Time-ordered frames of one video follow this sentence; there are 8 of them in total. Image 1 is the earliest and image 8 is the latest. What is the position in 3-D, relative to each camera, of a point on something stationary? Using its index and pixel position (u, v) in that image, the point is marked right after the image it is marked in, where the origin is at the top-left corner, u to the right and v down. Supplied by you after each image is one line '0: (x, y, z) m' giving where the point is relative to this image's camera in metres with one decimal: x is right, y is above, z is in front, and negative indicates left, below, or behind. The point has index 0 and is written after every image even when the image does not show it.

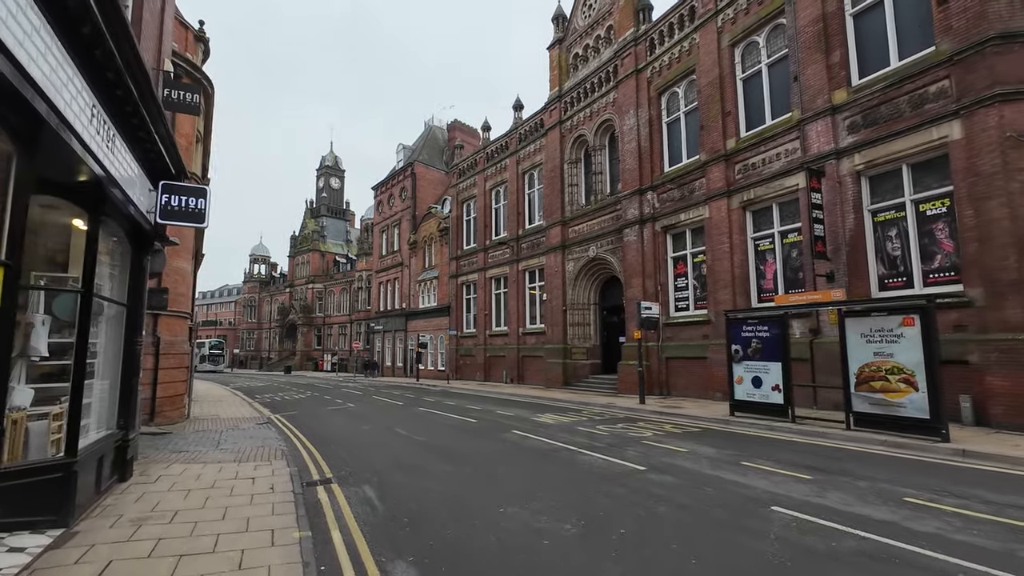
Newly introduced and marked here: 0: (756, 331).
0: (+6.4, -1.1, +12.7) m
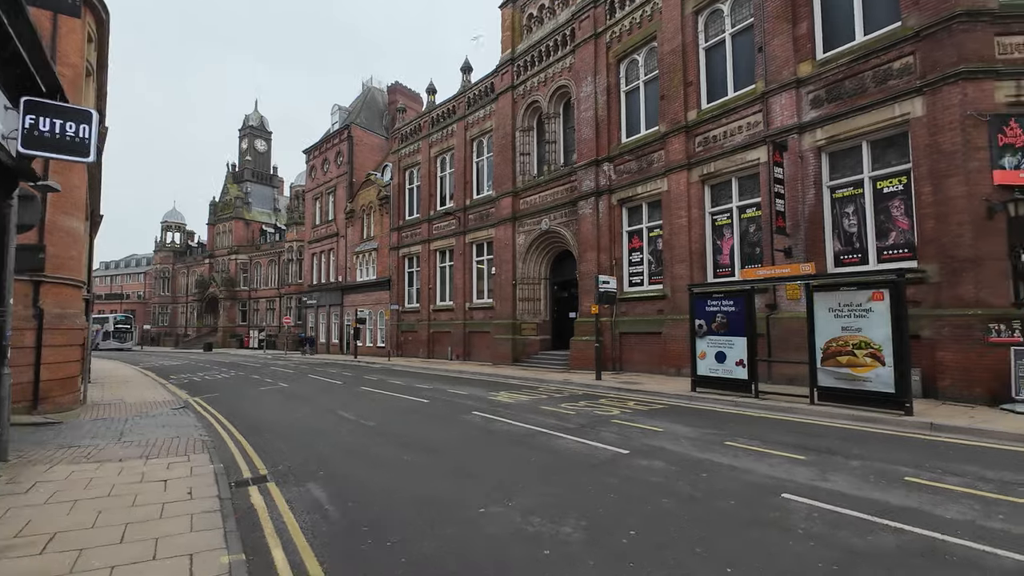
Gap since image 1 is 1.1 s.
0: (+5.4, -0.5, +12.4) m
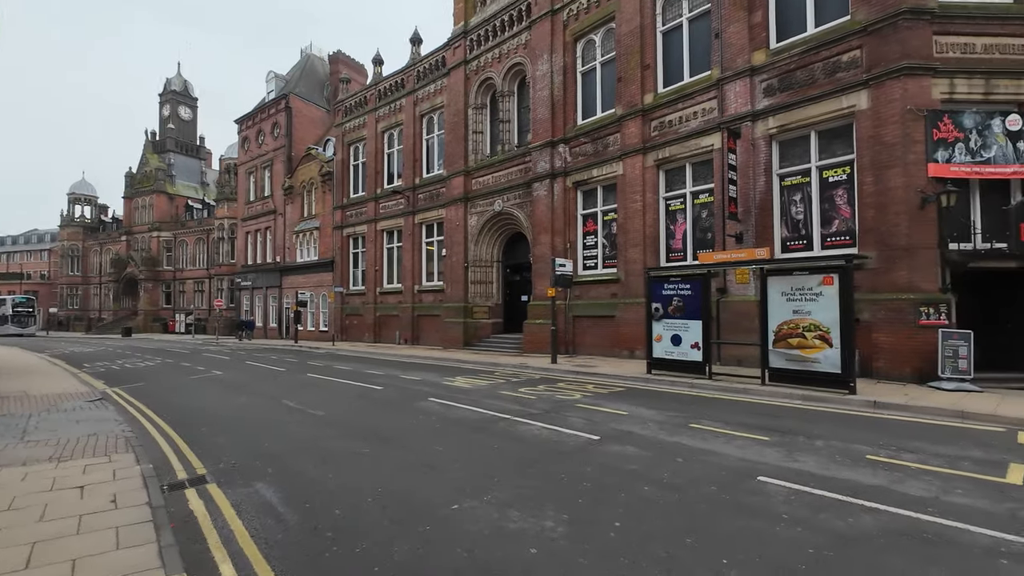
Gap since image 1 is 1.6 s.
0: (+4.3, 0.0, +12.6) m
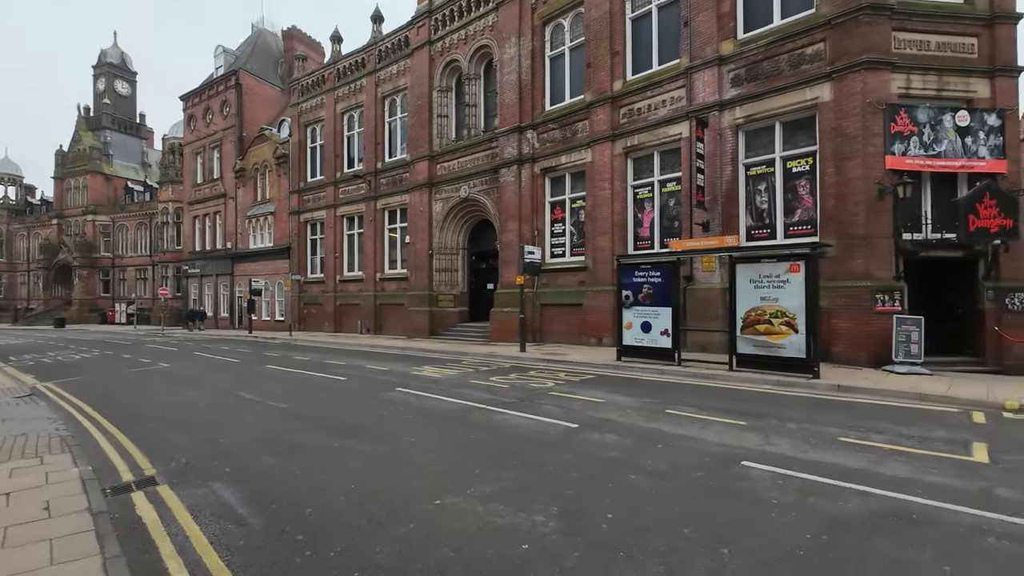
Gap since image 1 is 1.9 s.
0: (+3.5, +0.3, +12.6) m
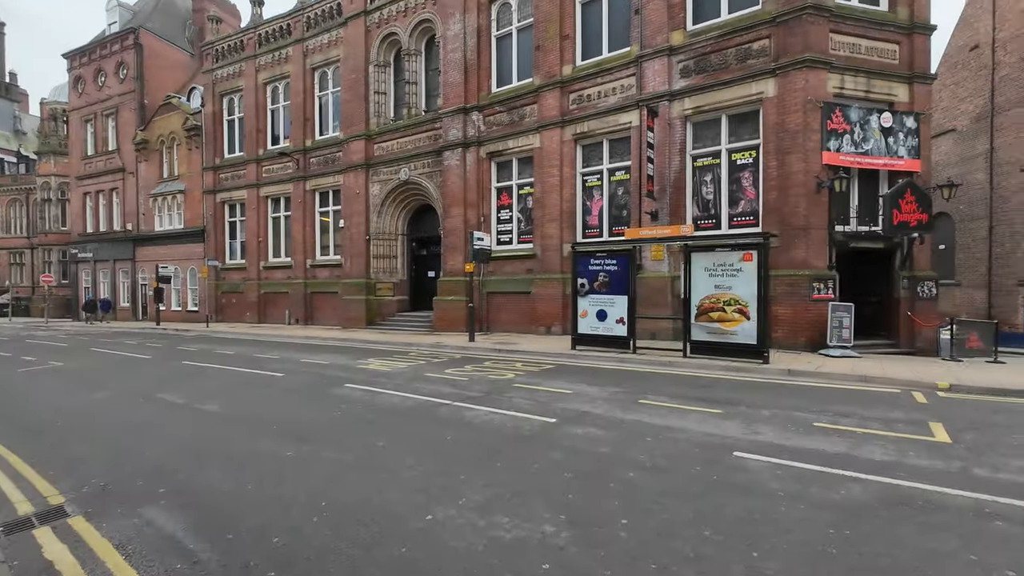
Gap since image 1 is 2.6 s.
0: (+2.4, +0.6, +12.5) m
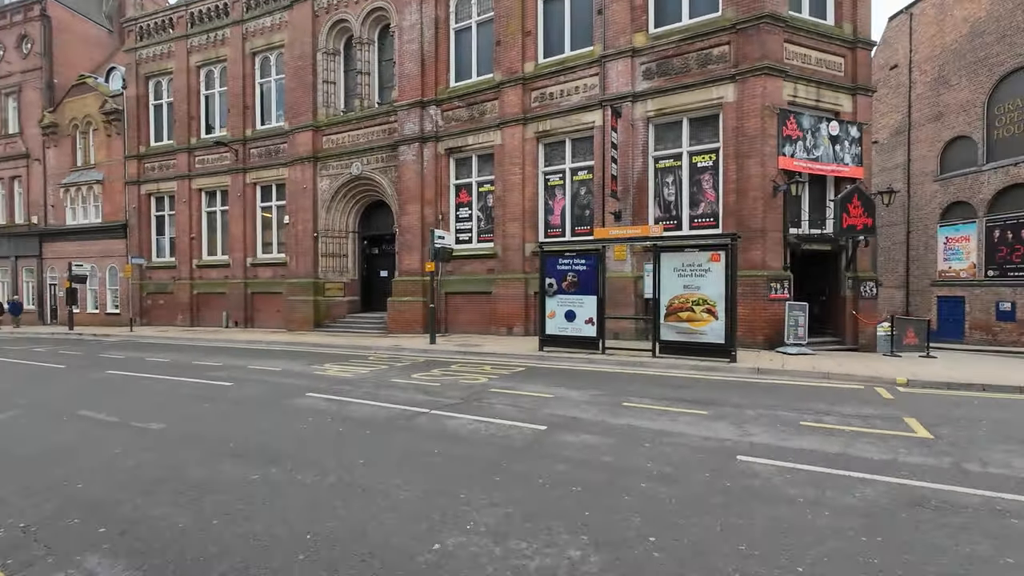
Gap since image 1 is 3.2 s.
0: (+1.5, +0.6, +12.4) m
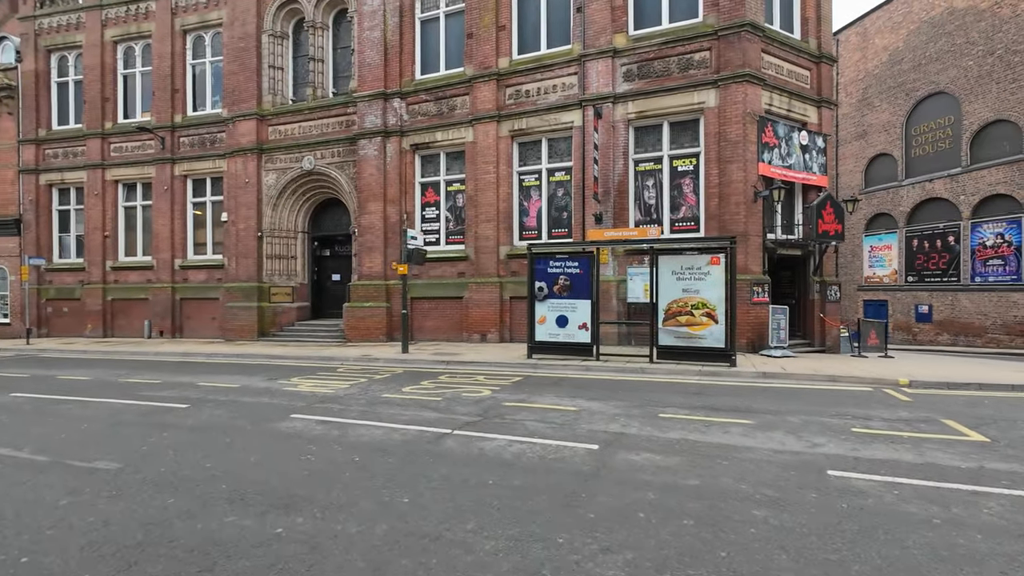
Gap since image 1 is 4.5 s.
0: (+1.2, +0.5, +11.8) m
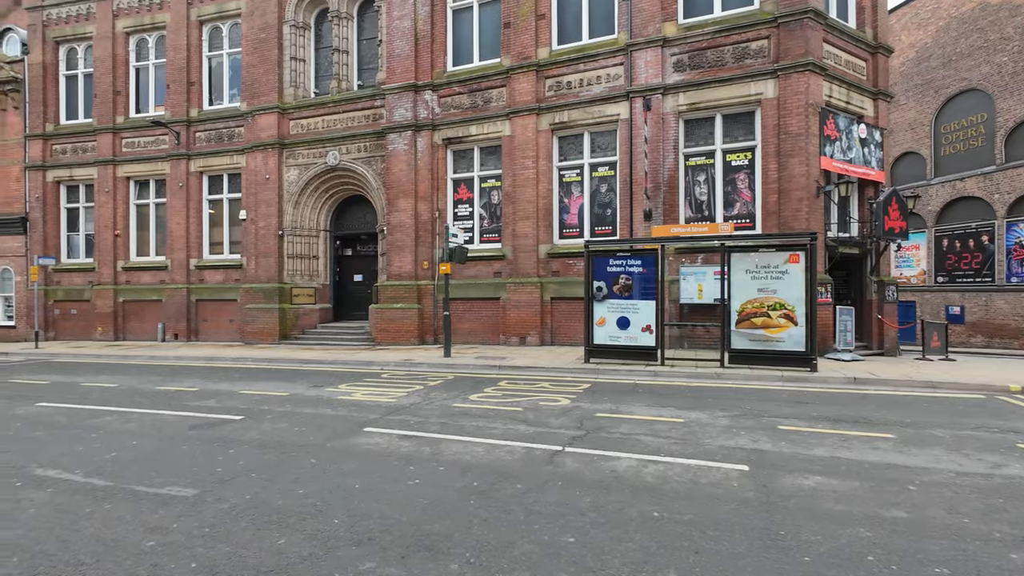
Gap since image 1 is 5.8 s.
0: (+2.6, +0.5, +11.1) m
